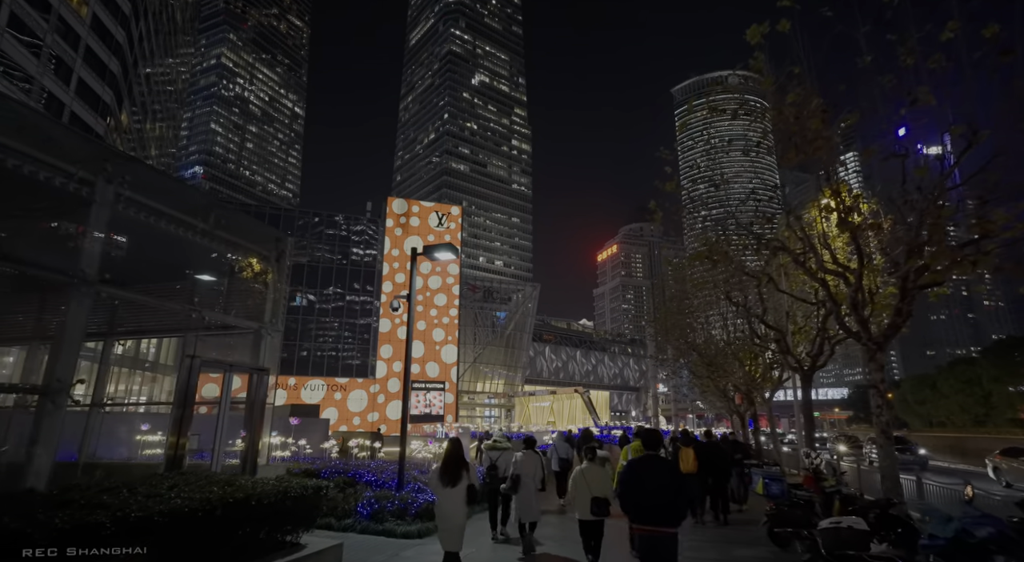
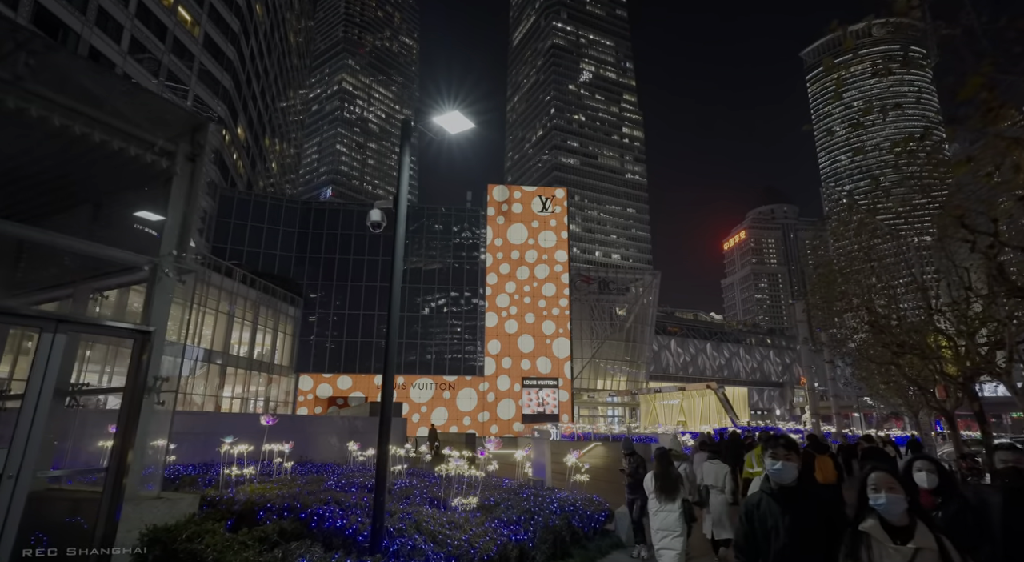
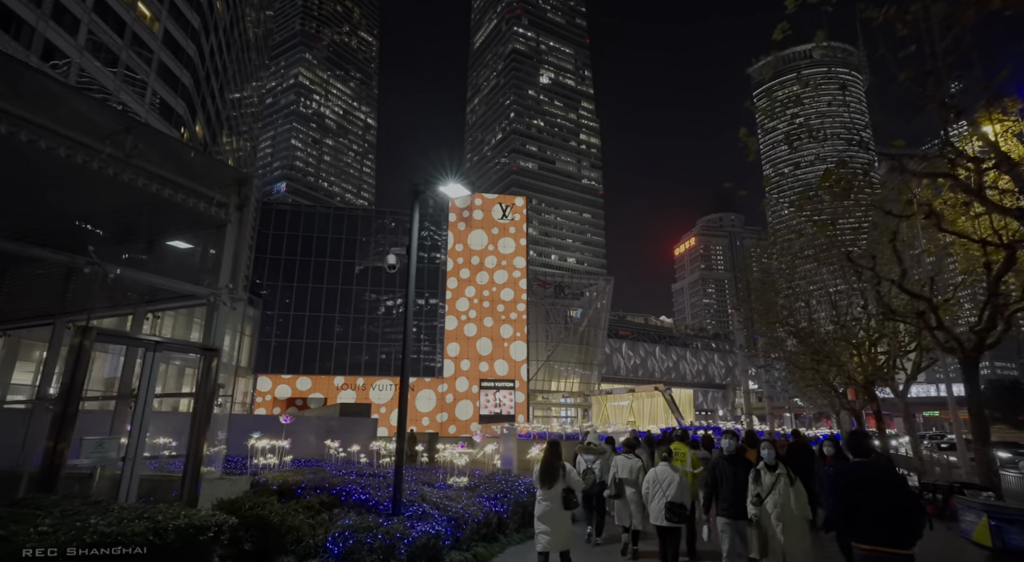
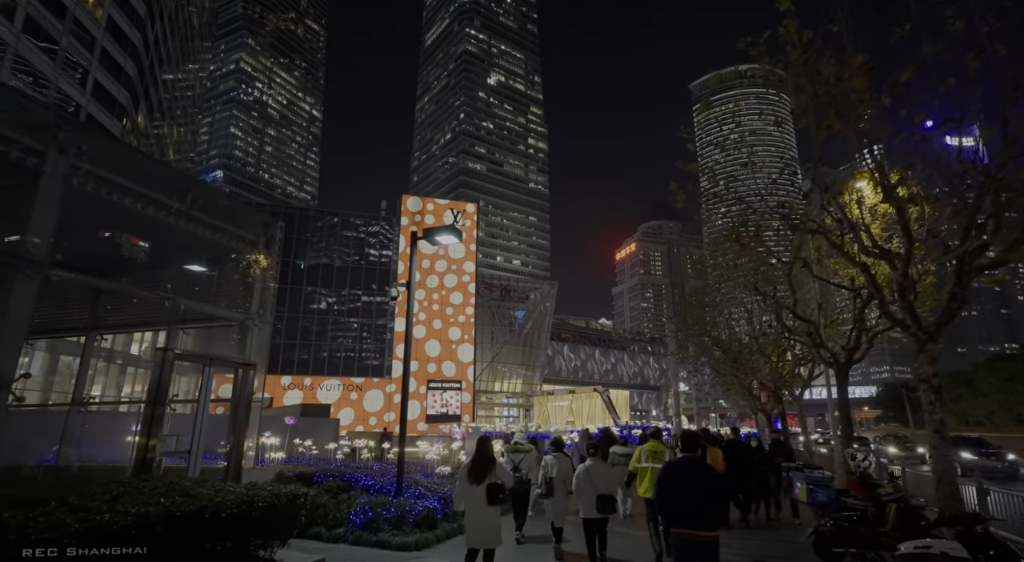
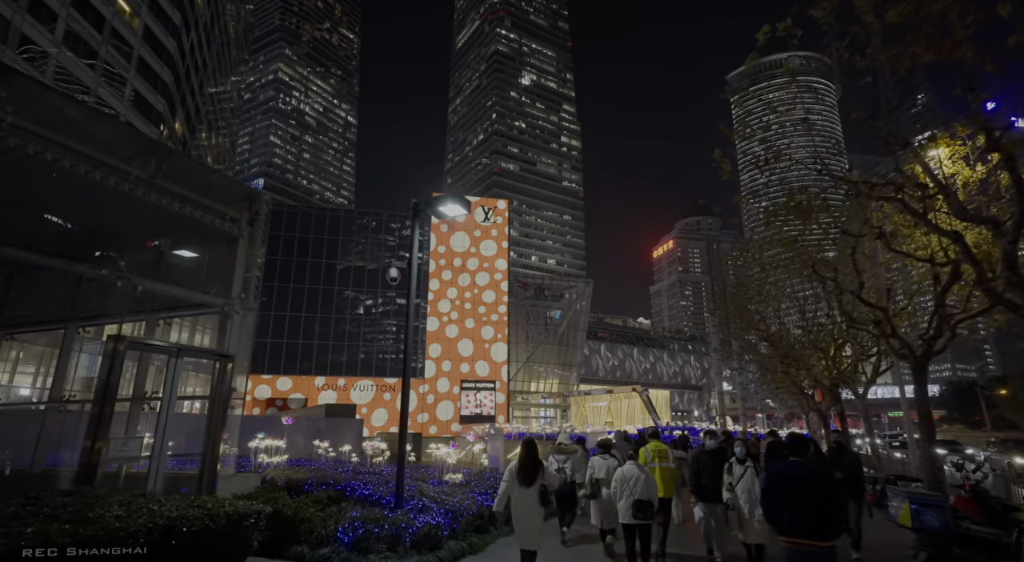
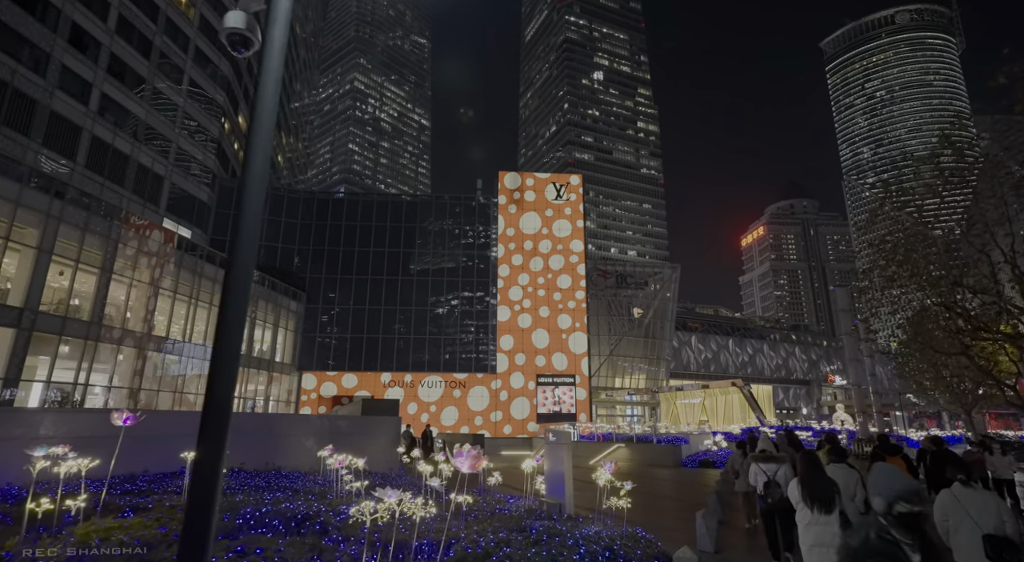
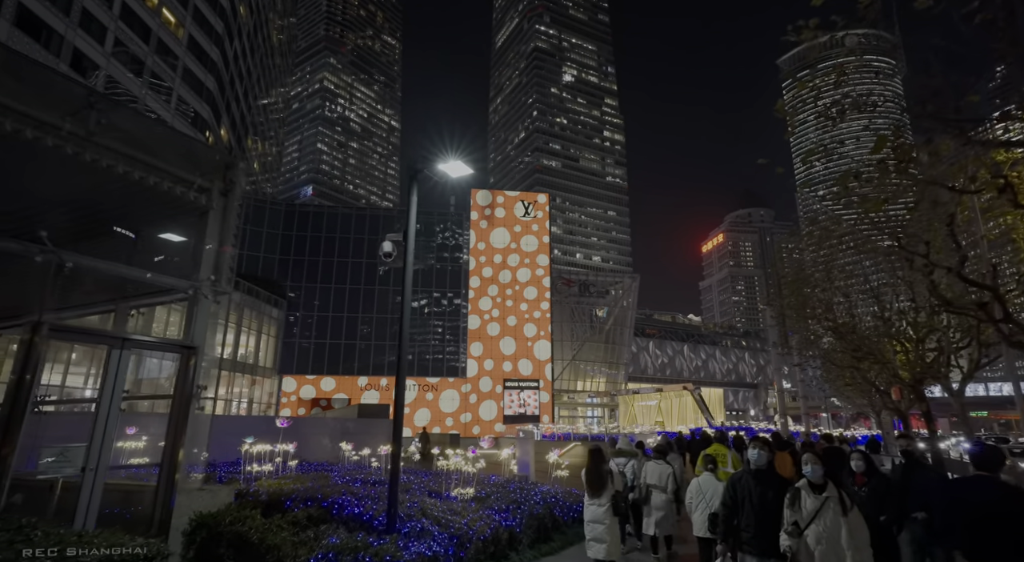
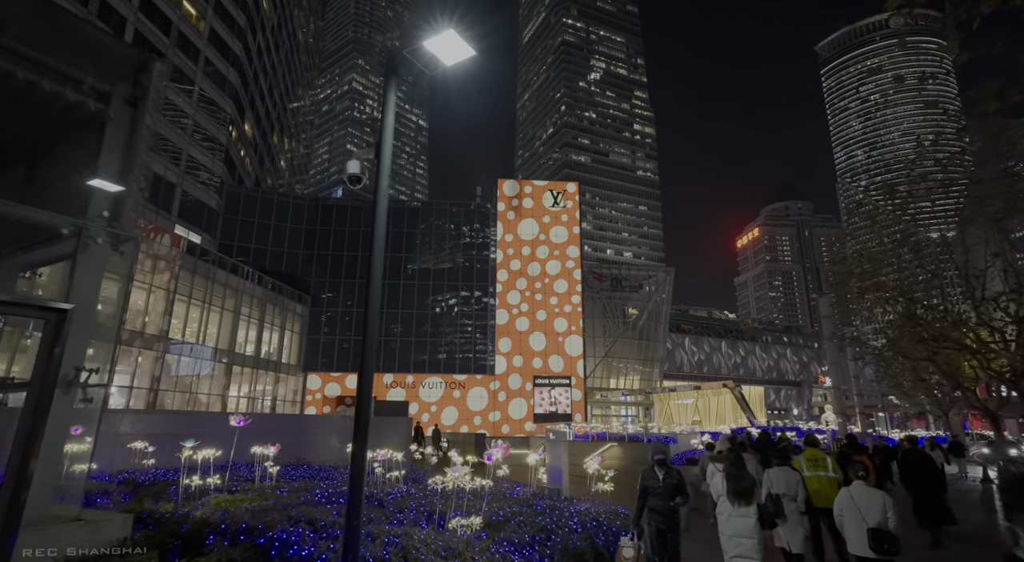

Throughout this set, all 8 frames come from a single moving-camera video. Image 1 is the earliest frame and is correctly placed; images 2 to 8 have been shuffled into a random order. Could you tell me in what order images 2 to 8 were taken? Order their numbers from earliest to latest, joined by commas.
4, 5, 3, 7, 2, 8, 6
